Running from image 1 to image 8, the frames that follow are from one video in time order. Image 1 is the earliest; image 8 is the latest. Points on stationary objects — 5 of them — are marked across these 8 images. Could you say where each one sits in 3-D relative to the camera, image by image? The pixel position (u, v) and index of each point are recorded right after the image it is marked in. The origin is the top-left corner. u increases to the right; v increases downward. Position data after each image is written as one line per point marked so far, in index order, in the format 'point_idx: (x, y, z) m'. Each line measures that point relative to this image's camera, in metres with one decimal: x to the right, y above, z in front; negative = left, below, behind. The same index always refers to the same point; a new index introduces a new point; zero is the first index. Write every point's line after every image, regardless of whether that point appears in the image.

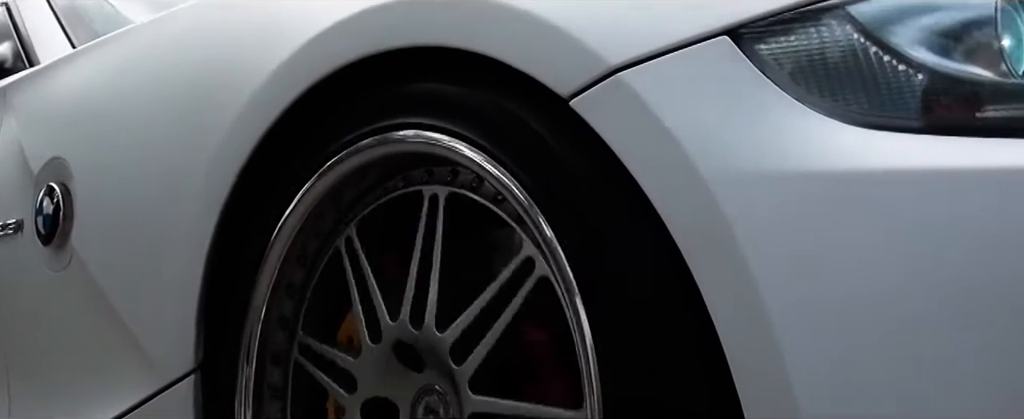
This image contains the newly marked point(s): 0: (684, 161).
0: (+0.1, 0.0, +1.1) m
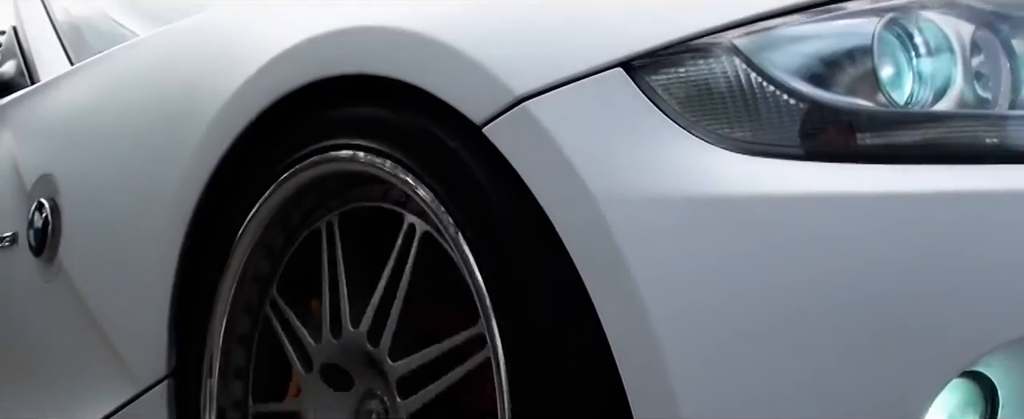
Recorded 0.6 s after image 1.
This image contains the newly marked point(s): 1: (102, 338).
0: (+0.1, 0.0, +1.1) m
1: (-0.5, -0.2, +1.9) m
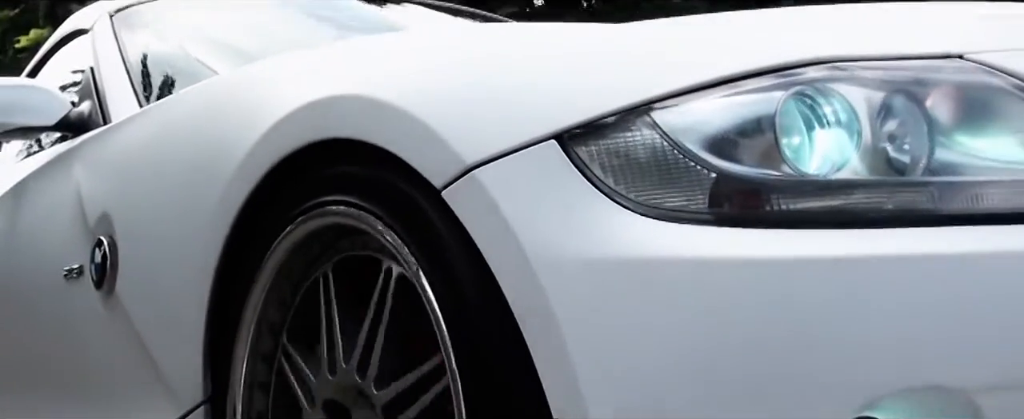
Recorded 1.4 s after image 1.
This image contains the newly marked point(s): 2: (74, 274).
0: (0.0, 0.0, +1.3) m
1: (-0.5, -0.2, +2.0) m
2: (-0.7, -0.1, +2.3) m
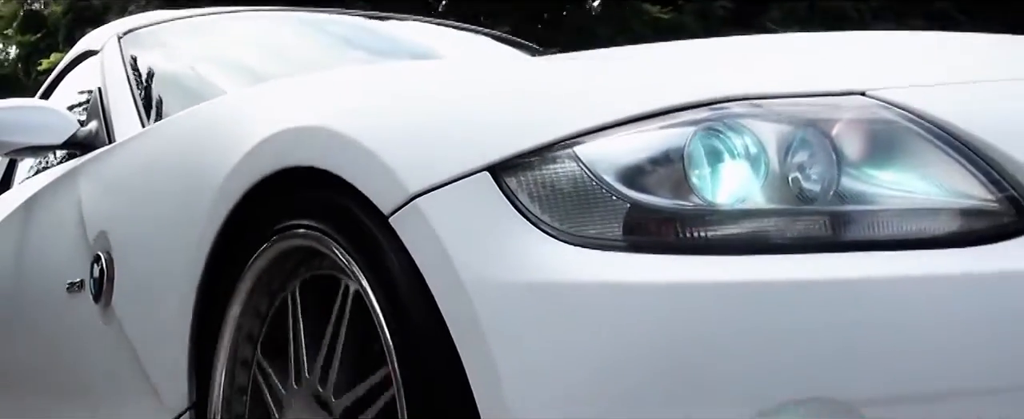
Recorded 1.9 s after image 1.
0: (-0.1, -0.1, +1.4) m
1: (-0.5, -0.2, +2.2) m
2: (-0.7, -0.1, +2.4) m
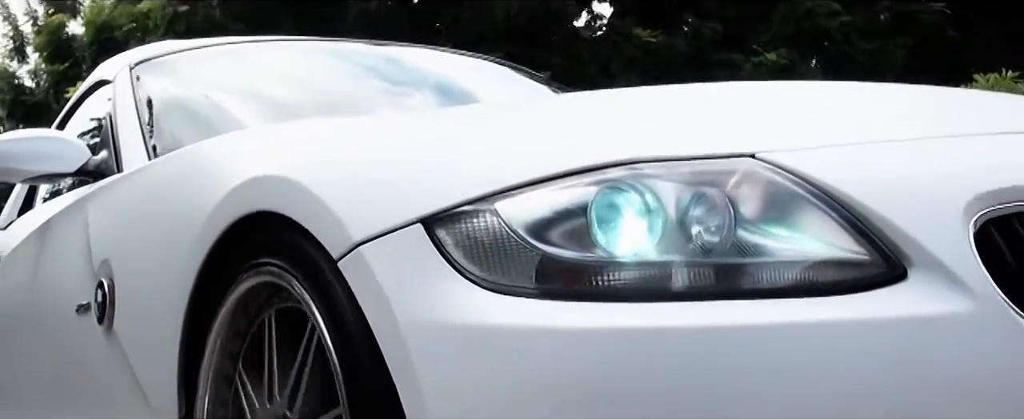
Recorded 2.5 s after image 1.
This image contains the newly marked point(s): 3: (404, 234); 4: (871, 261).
0: (-0.1, -0.1, +1.6) m
1: (-0.6, -0.3, +2.3) m
2: (-0.7, -0.2, +2.6) m
3: (-0.1, 0.0, +1.6) m
4: (+0.4, -0.1, +1.5) m
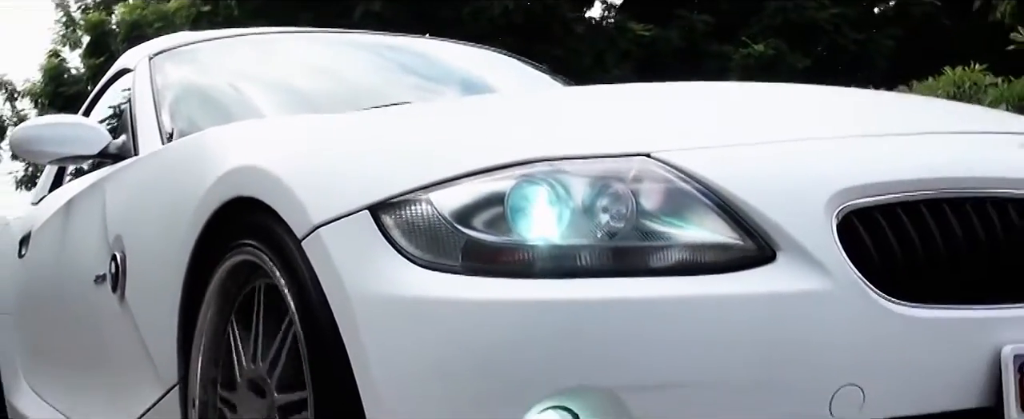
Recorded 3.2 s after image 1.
0: (-0.2, -0.1, +1.8) m
1: (-0.6, -0.3, +2.6) m
2: (-0.8, -0.1, +2.9) m
3: (-0.2, 0.0, +1.9) m
4: (+0.3, 0.0, +1.8) m
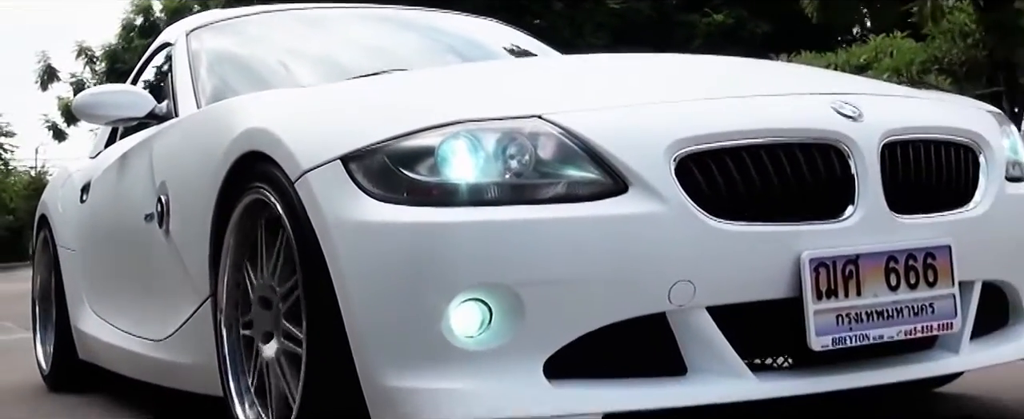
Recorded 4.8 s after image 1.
0: (-0.3, 0.0, +2.5) m
1: (-0.7, -0.1, +3.4) m
2: (-0.9, 0.0, +3.6) m
3: (-0.3, +0.1, +2.6) m
4: (+0.2, 0.0, +2.4) m
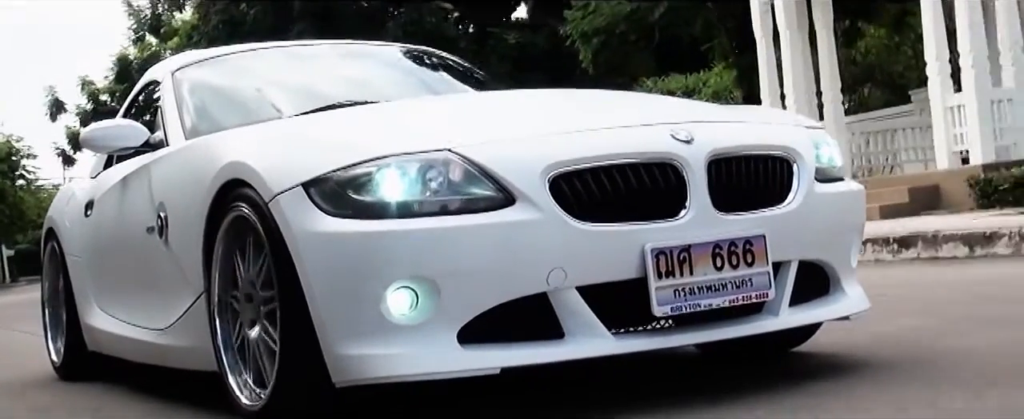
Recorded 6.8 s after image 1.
0: (-0.5, 0.0, +3.4) m
1: (-0.9, -0.2, +4.2) m
2: (-1.1, -0.1, +4.5) m
3: (-0.5, 0.0, +3.4) m
4: (0.0, 0.0, +3.3) m
